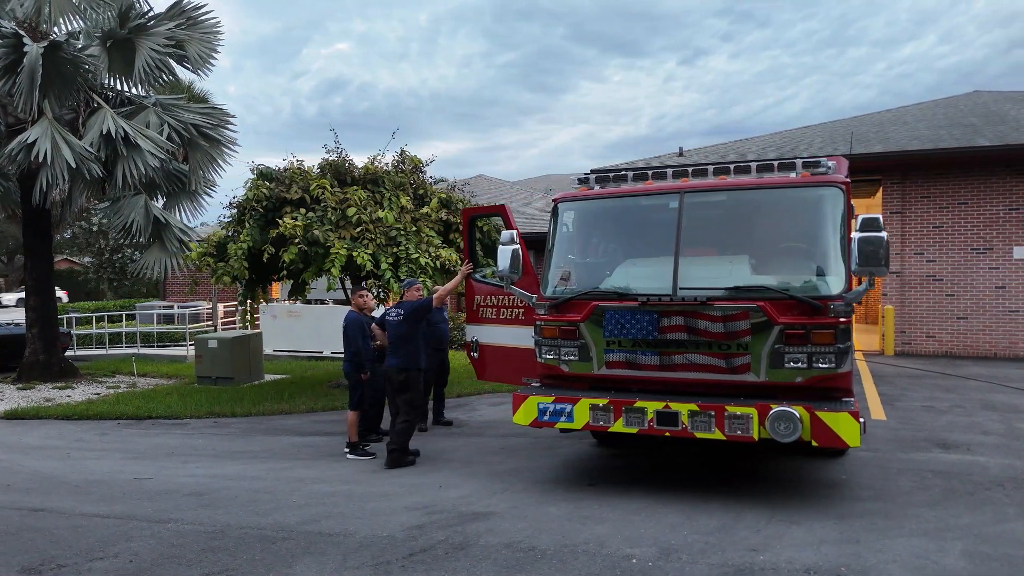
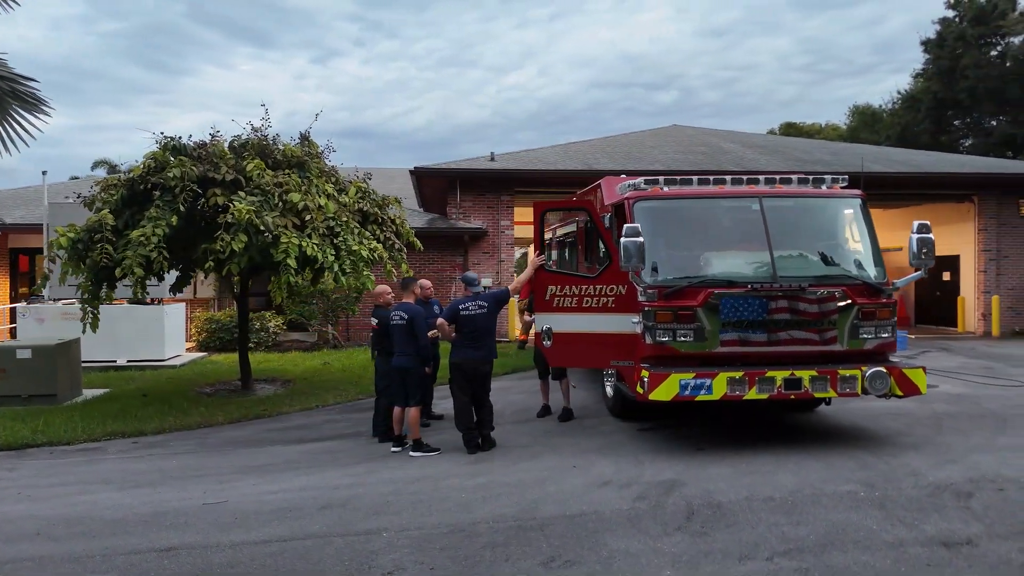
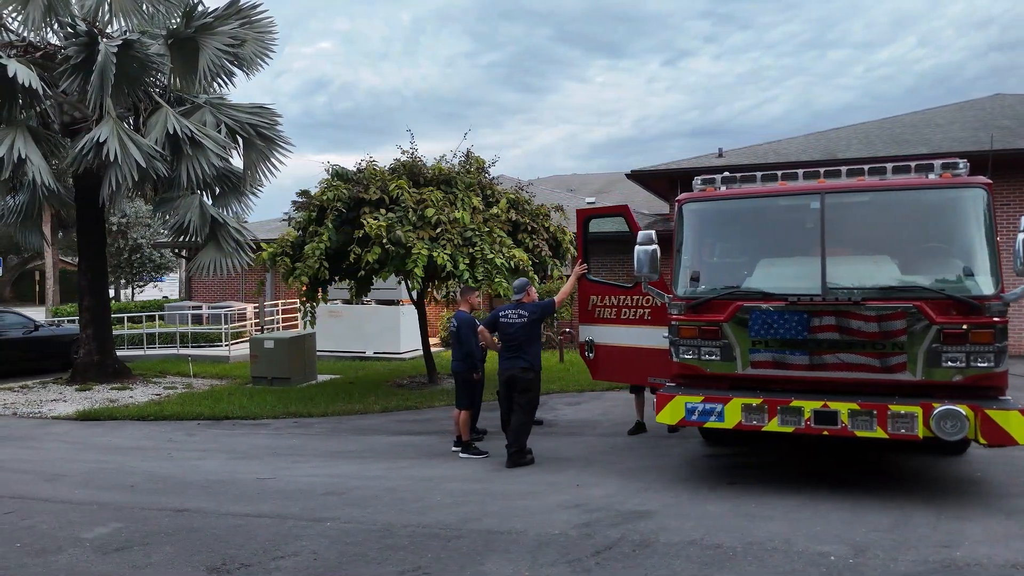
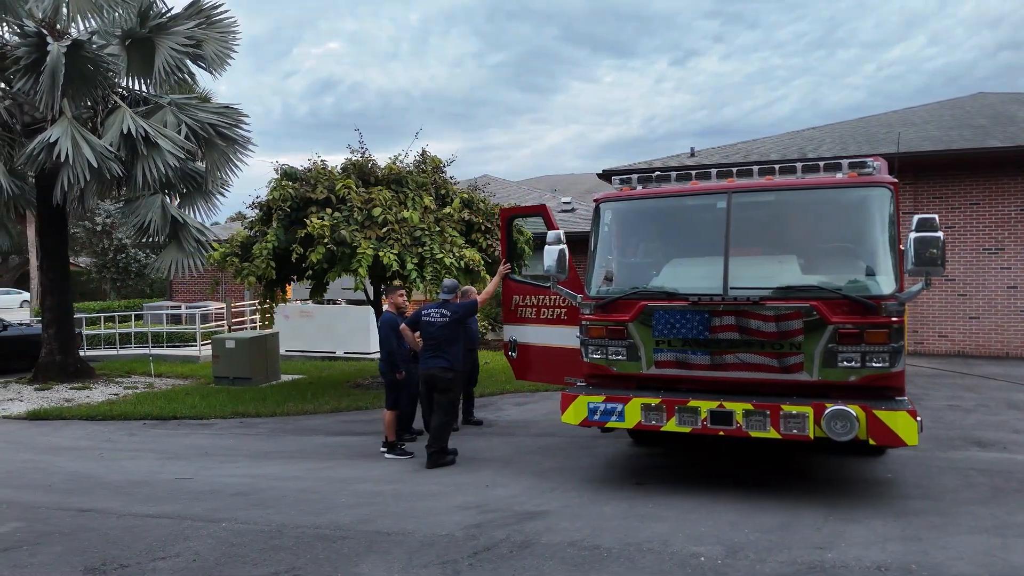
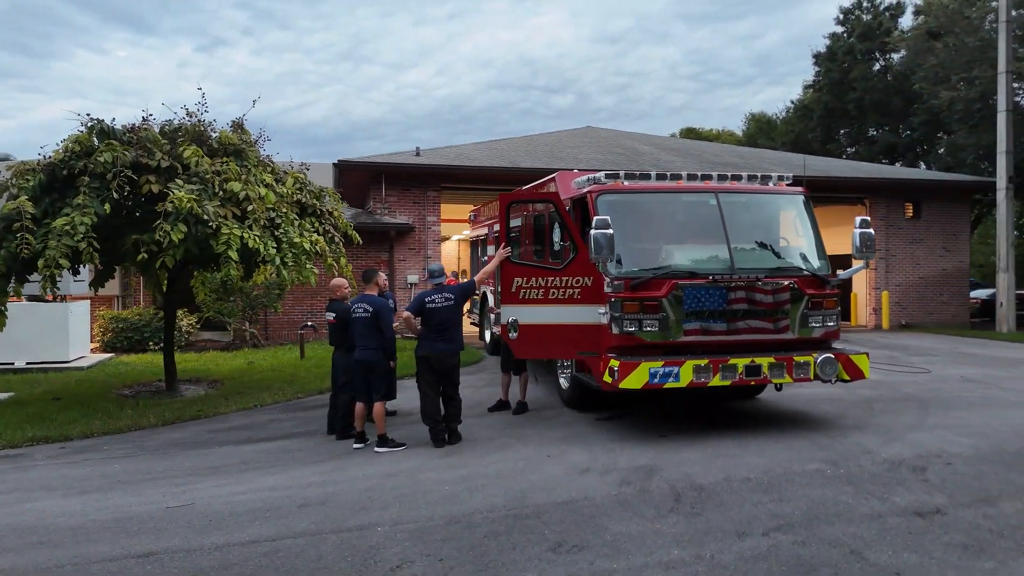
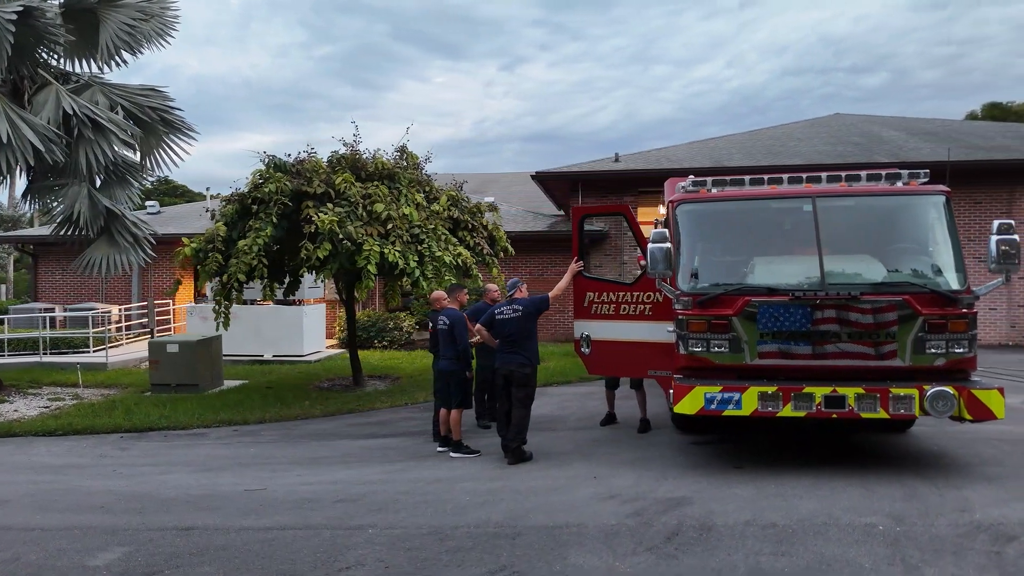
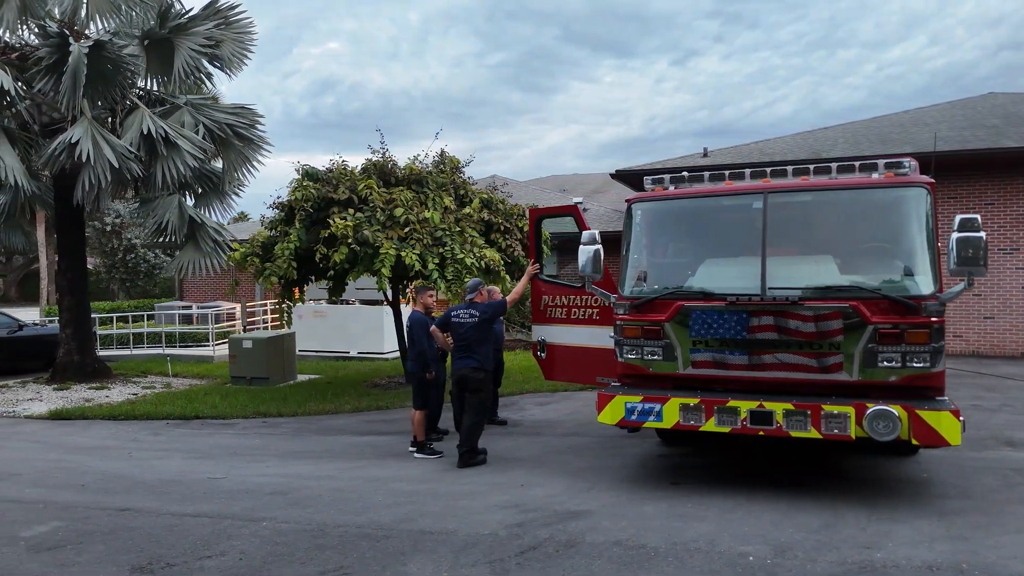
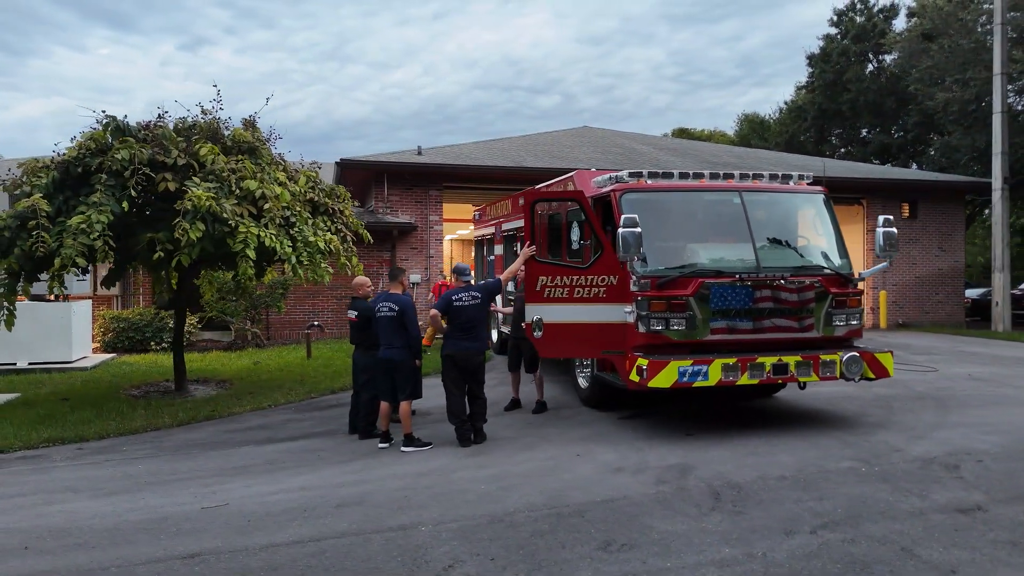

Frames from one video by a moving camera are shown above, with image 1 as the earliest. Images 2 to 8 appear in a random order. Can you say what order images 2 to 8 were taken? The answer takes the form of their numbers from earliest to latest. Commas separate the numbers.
4, 7, 3, 6, 2, 5, 8
